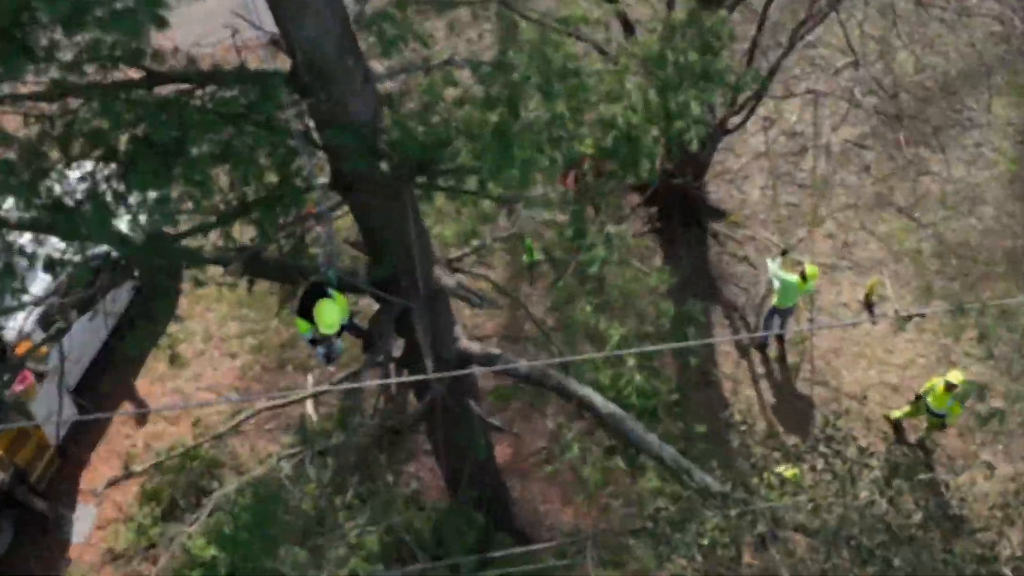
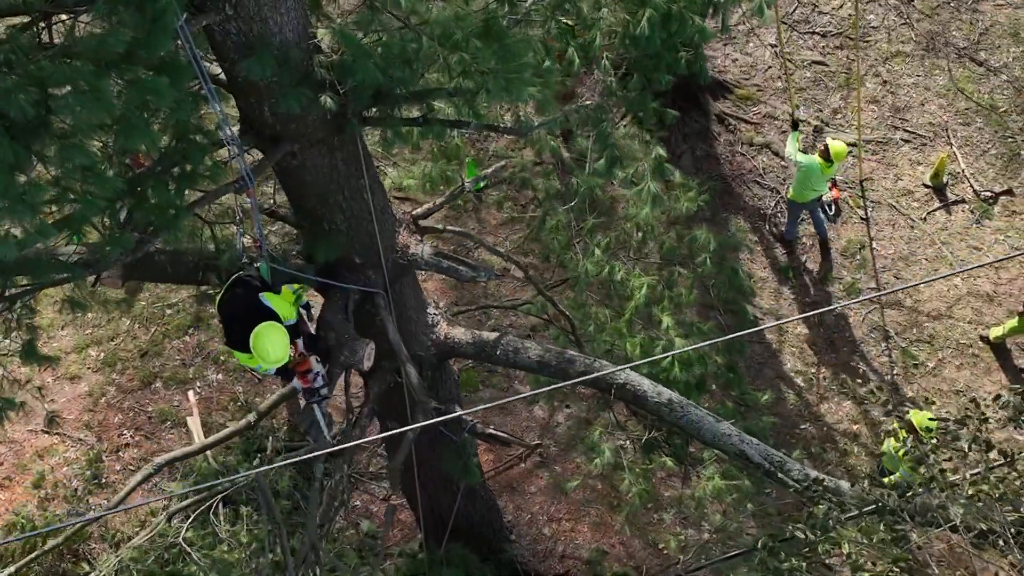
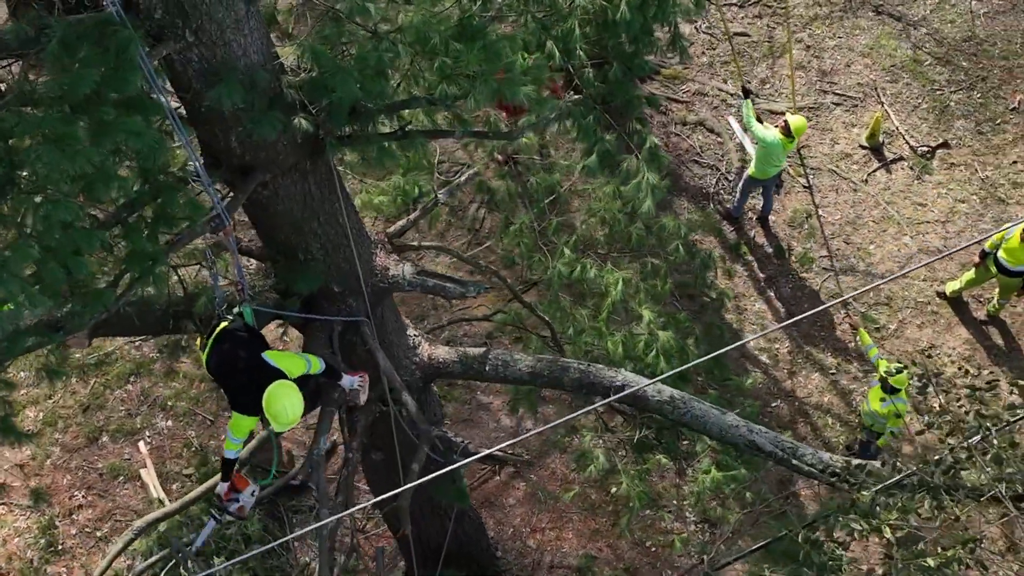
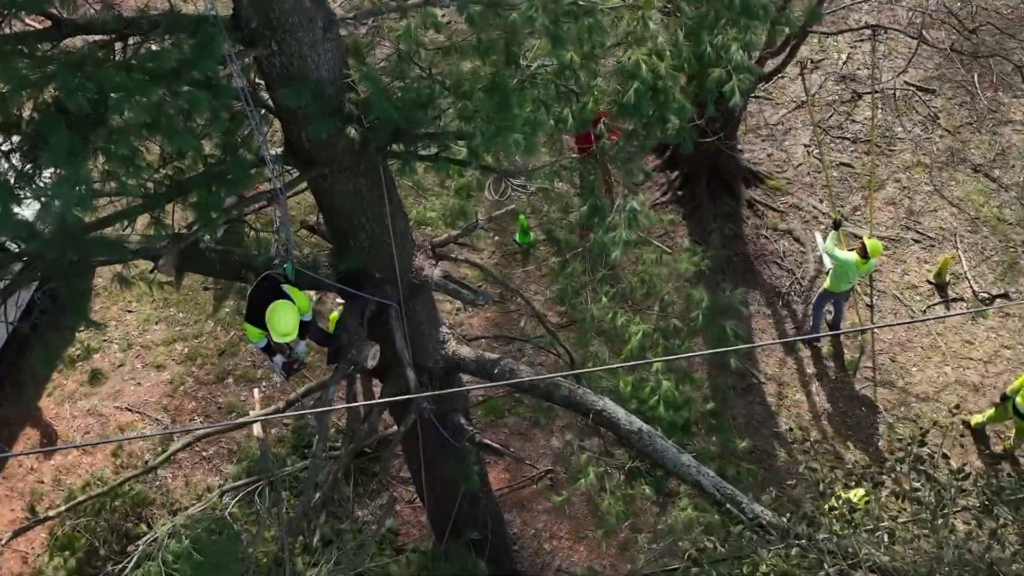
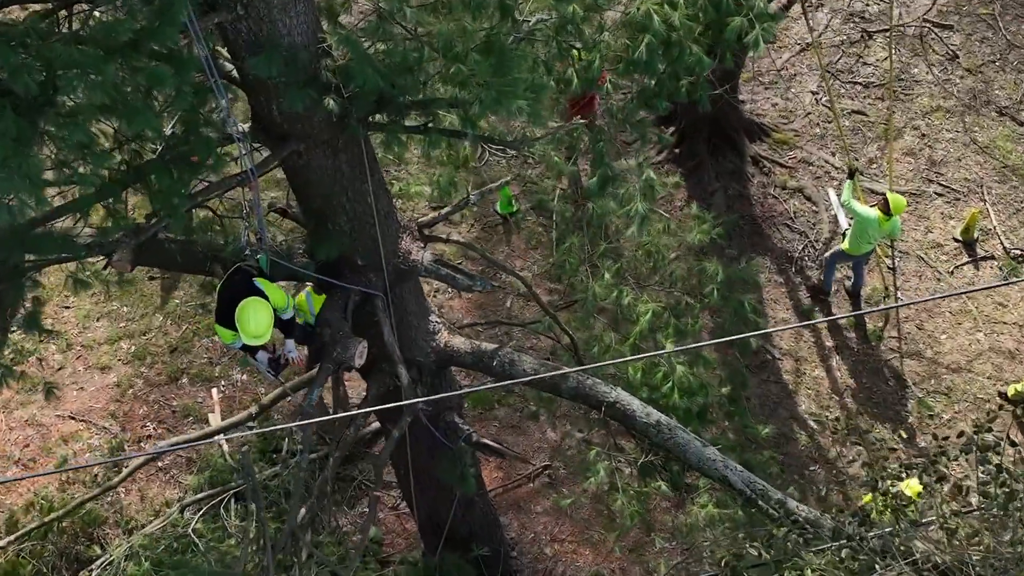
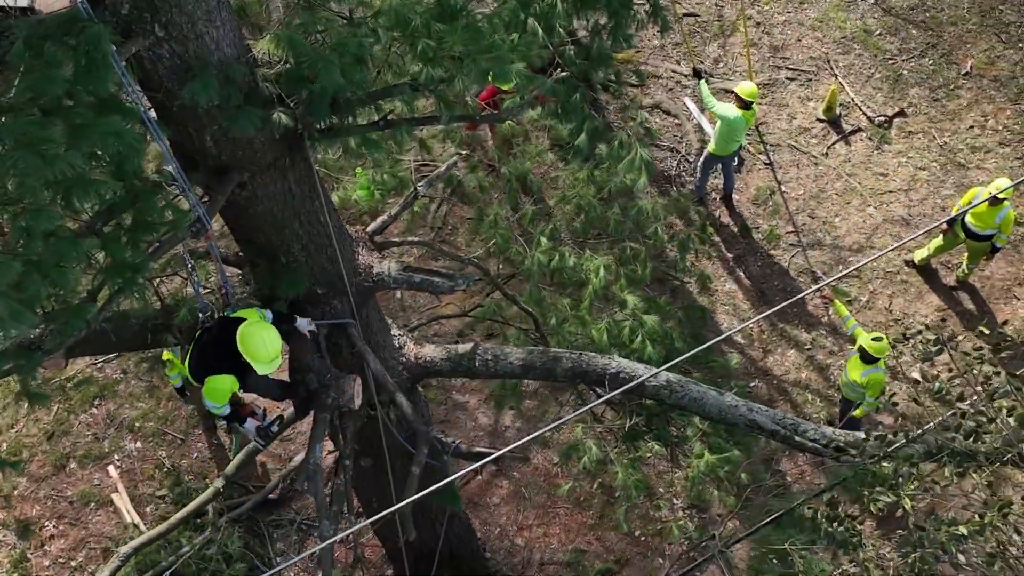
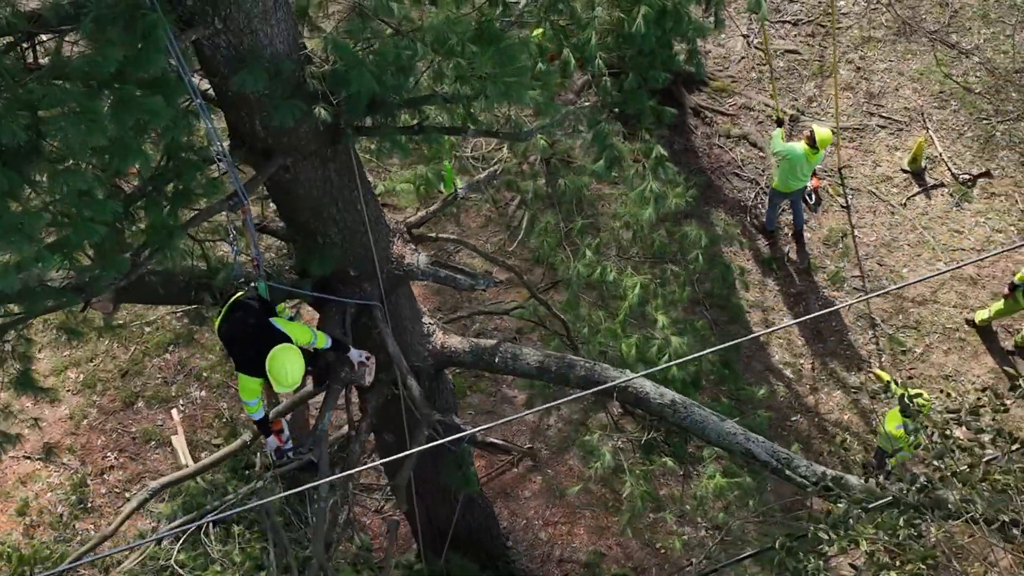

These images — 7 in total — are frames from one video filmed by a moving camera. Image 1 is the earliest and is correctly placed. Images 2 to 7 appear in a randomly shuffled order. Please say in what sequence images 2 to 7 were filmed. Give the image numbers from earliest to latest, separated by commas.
4, 5, 2, 7, 3, 6
